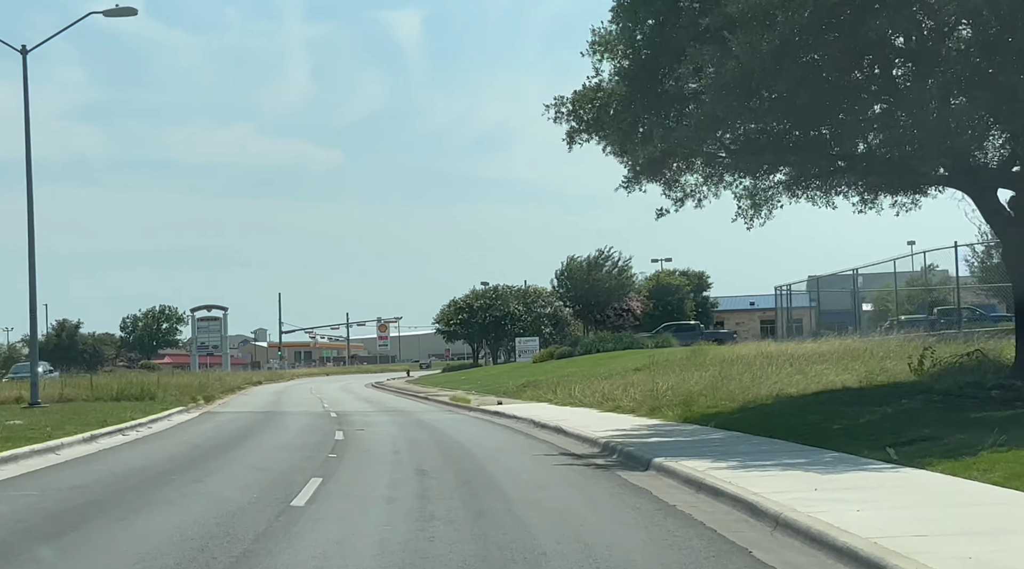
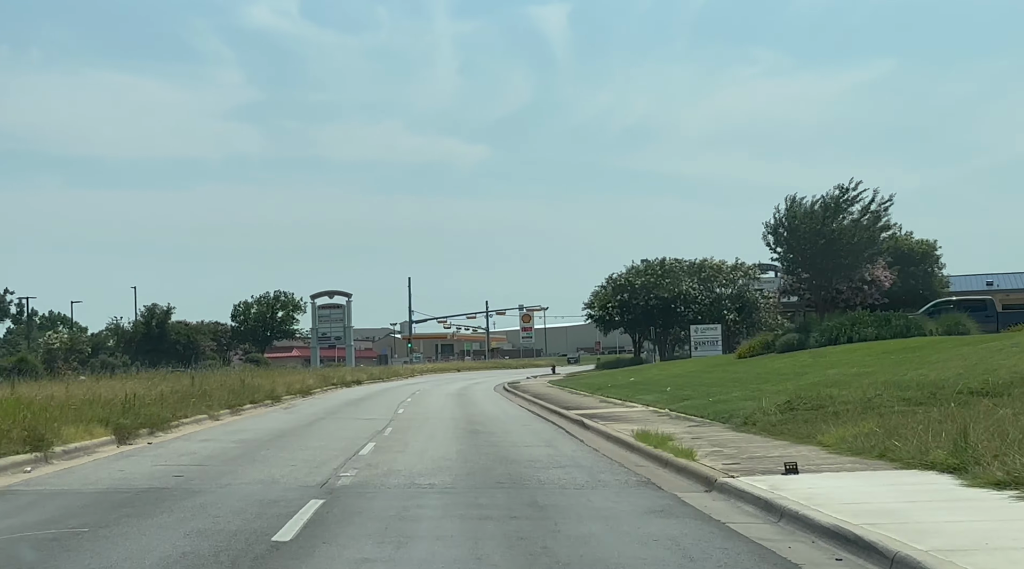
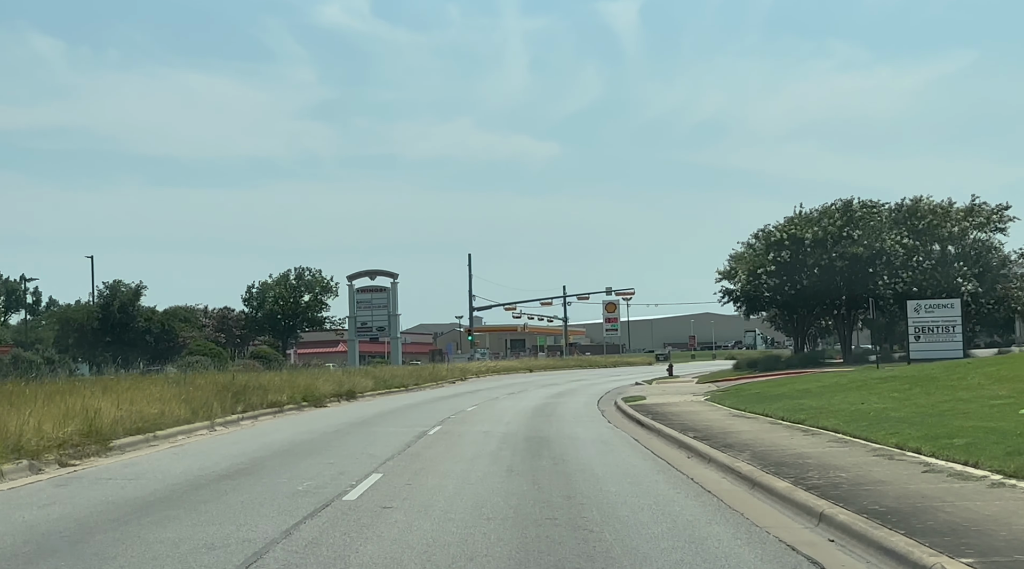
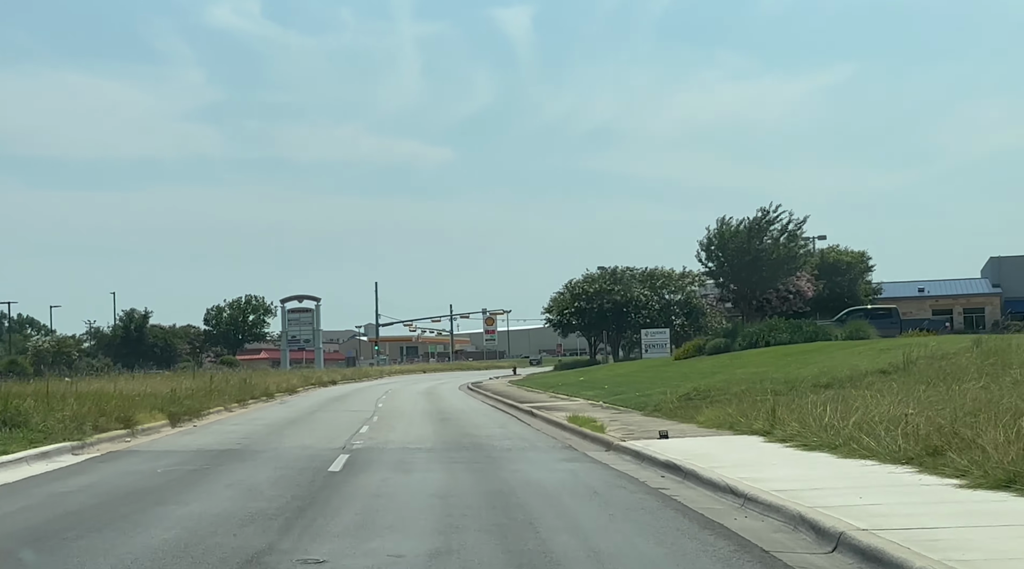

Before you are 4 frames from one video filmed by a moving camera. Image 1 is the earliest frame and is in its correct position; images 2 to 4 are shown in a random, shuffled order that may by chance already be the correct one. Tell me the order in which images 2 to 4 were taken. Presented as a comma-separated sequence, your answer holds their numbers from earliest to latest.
4, 2, 3
